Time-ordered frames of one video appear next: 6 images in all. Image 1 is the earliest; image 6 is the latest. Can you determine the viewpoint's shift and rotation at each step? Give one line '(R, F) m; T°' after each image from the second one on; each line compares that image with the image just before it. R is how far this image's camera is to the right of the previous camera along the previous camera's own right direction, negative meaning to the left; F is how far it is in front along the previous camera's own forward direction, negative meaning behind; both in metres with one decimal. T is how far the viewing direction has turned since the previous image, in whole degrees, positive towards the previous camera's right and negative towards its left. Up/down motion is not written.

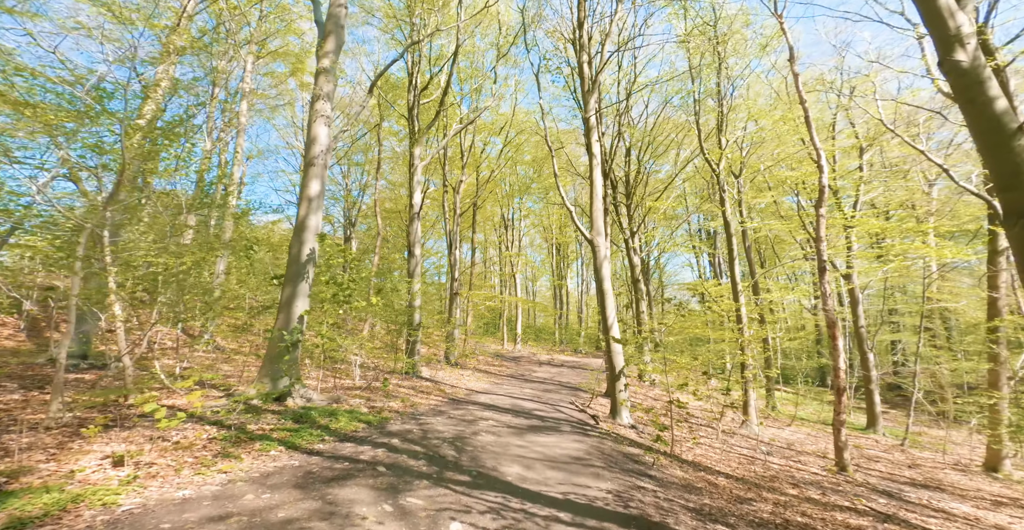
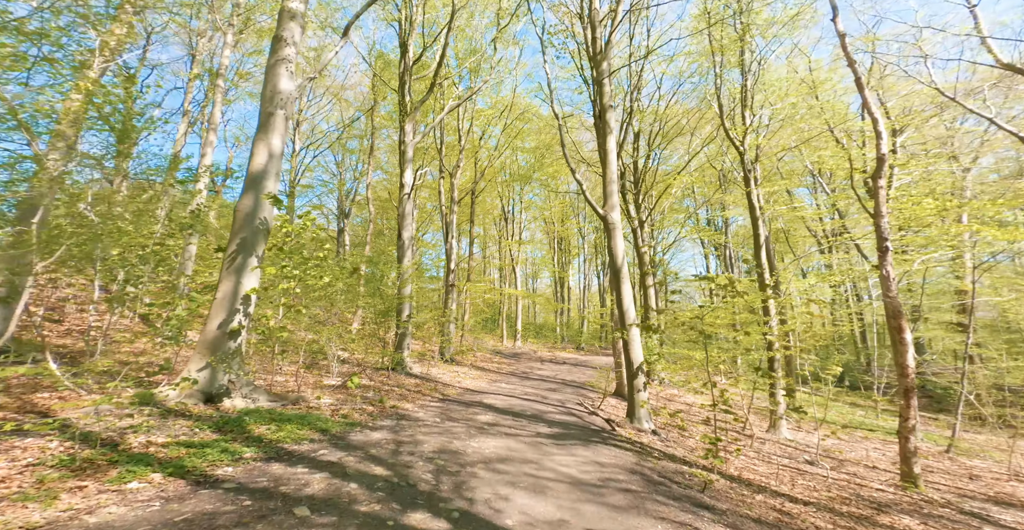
(0.0, +1.1) m; 0°
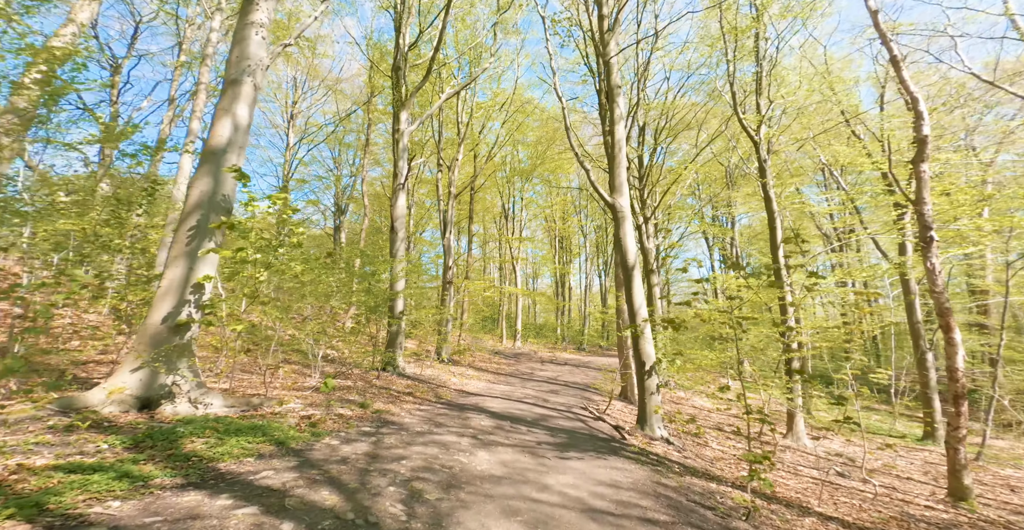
(0.0, +0.6) m; 0°
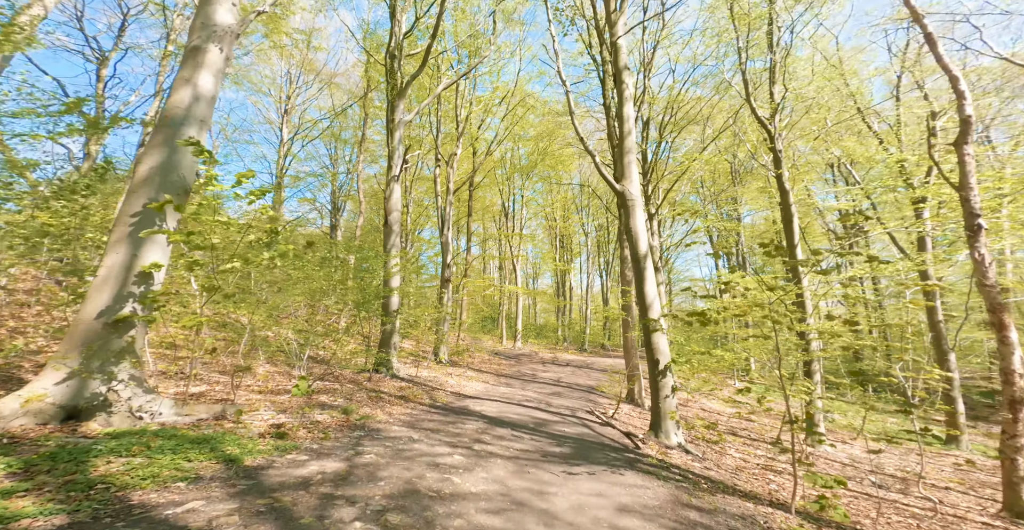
(0.0, +0.5) m; 0°
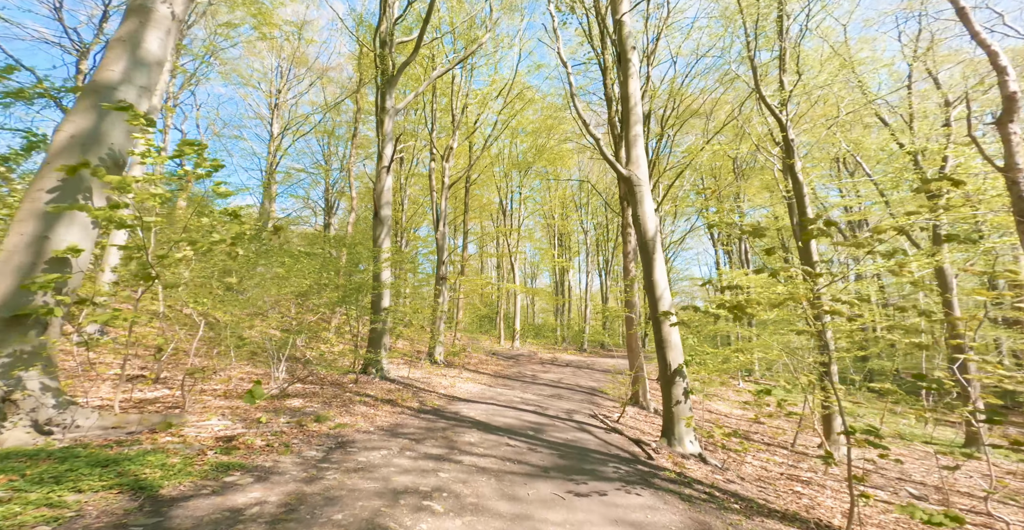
(0.0, +0.5) m; 0°
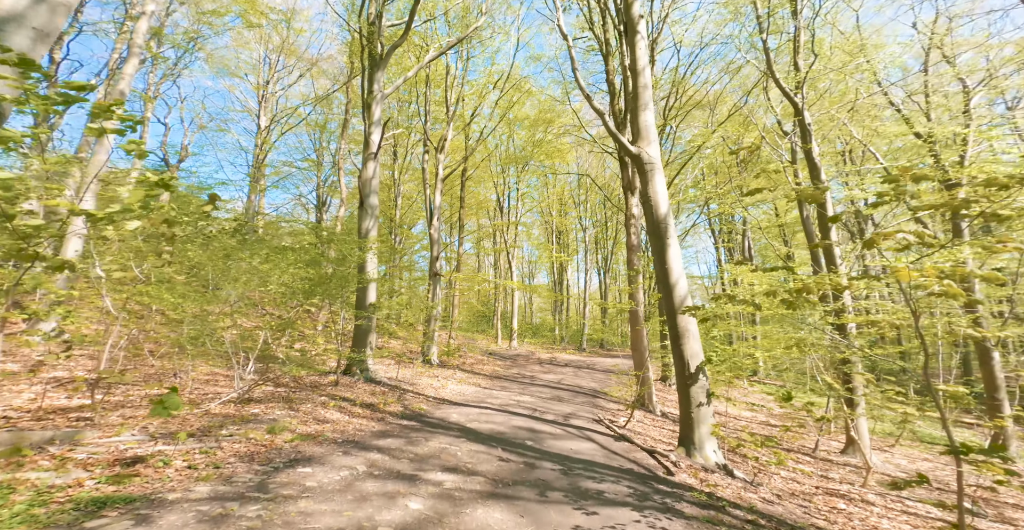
(0.0, +0.6) m; 0°
